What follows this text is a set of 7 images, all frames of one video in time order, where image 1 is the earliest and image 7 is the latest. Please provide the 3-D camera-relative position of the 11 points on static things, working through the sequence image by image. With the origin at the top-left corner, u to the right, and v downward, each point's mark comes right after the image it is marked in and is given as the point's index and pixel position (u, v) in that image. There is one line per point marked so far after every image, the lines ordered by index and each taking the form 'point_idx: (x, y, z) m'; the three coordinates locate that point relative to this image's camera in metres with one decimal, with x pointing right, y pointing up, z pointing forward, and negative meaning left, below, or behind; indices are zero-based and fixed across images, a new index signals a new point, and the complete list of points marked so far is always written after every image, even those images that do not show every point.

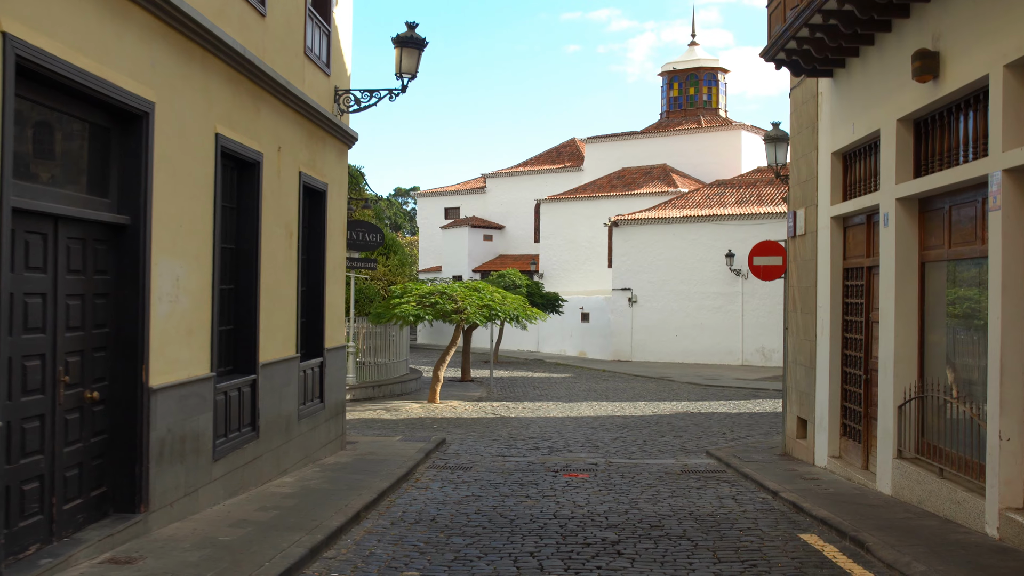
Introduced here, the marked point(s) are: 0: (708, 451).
0: (+2.7, -2.2, +12.3) m
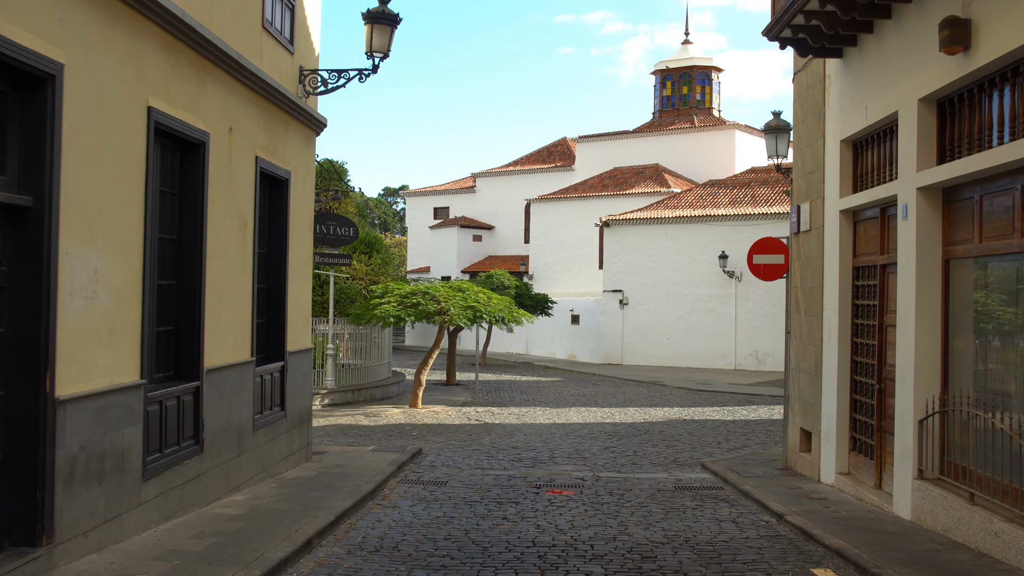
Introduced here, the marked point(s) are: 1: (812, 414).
0: (+2.5, -2.2, +11.4) m
1: (+3.3, -1.4, +9.8) m
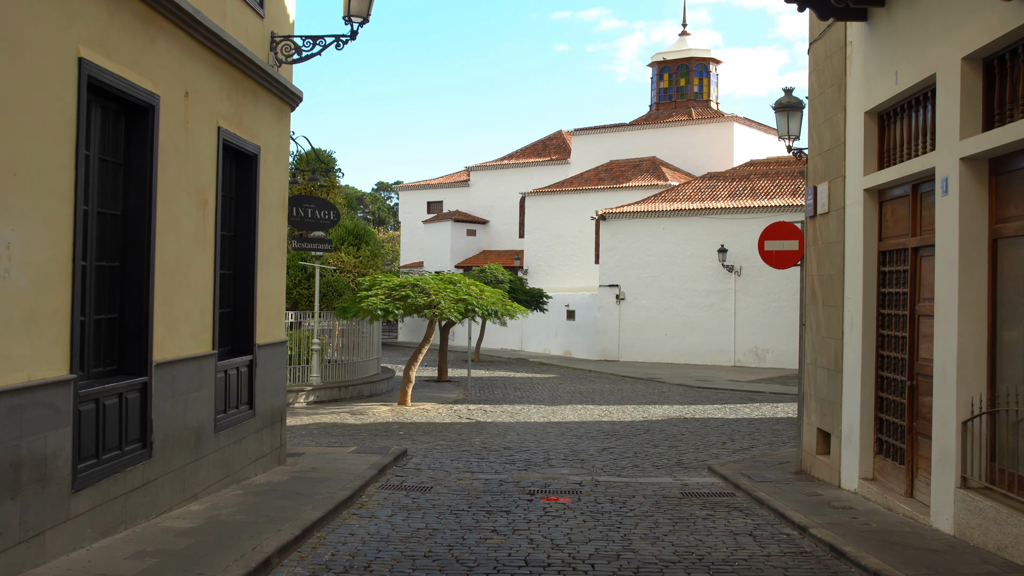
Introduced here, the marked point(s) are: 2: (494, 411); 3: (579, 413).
0: (+2.4, -2.1, +10.6) m
1: (+3.2, -1.3, +9.0) m
2: (-0.4, -2.6, +19.2) m
3: (+1.4, -2.7, +19.3) m
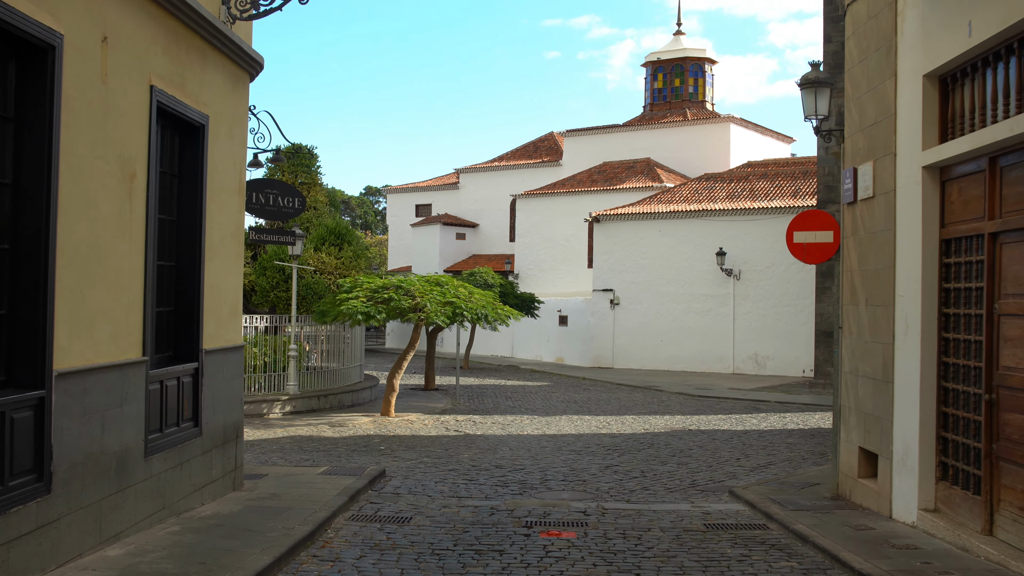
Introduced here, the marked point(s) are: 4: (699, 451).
0: (+2.3, -2.1, +9.3) m
1: (+3.1, -1.2, +7.7) m
2: (-0.6, -2.7, +17.8) m
3: (+1.2, -2.7, +18.0) m
4: (+2.8, -2.5, +13.6) m
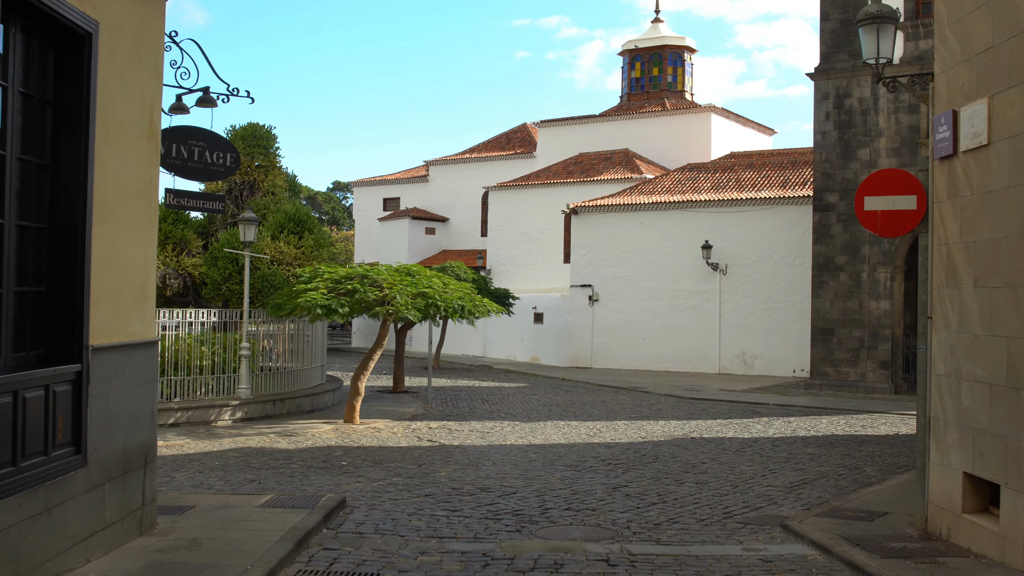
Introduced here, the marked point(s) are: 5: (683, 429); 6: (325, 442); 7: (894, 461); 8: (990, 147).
0: (+2.2, -1.9, +7.4) m
1: (+3.2, -1.1, +5.8) m
2: (-0.9, -2.5, +15.8) m
3: (+0.9, -2.6, +16.0) m
4: (+2.6, -2.3, +11.7) m
5: (+3.2, -2.6, +16.8) m
6: (-2.9, -2.4, +13.8) m
7: (+4.9, -2.2, +11.6) m
8: (+3.2, +0.9, +6.0) m
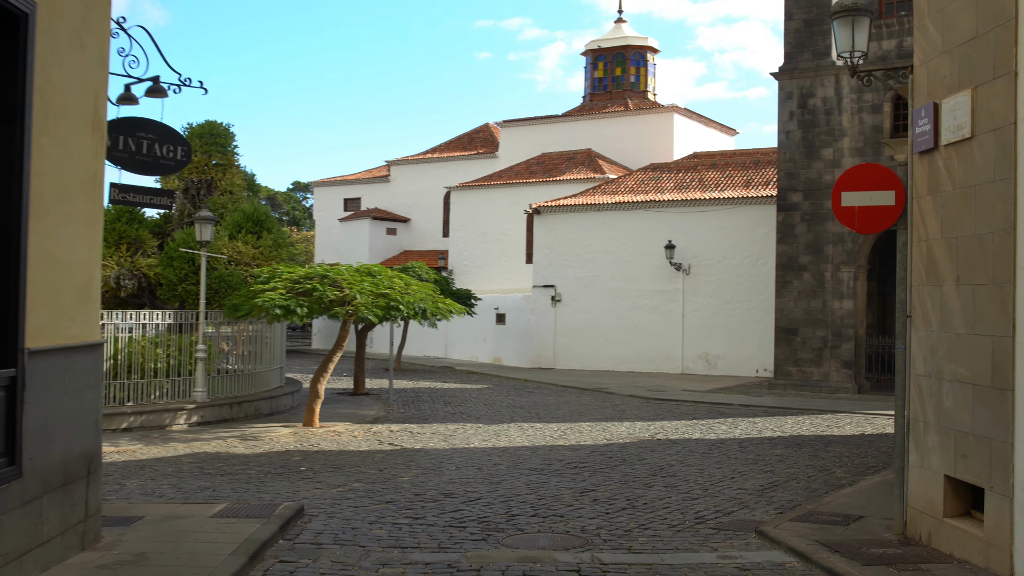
0: (+2.0, -1.9, +7.1) m
1: (+3.0, -1.1, +5.6) m
2: (-1.5, -2.5, +15.4) m
3: (+0.3, -2.6, +15.7) m
4: (+2.2, -2.3, +11.5) m
5: (+2.5, -2.6, +16.6) m
6: (-3.4, -2.4, +13.4) m
7: (+4.5, -2.2, +11.5) m
8: (+3.0, +1.0, +5.9) m
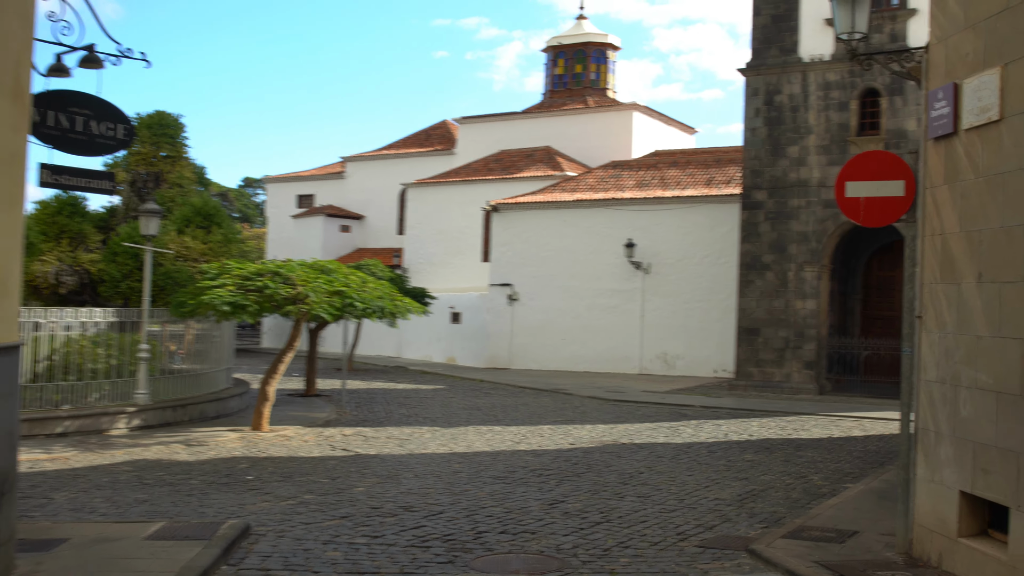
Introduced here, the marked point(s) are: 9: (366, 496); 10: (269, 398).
0: (+1.8, -1.9, +6.6) m
1: (+2.8, -1.1, +5.1) m
2: (-2.2, -2.5, +14.7) m
3: (-0.4, -2.5, +15.1) m
4: (+1.7, -2.3, +11.0) m
5: (+1.8, -2.6, +16.1) m
6: (-4.0, -2.3, +12.6) m
7: (+4.0, -2.2, +11.1) m
8: (+2.9, +1.0, +5.4) m
9: (-1.5, -2.1, +9.2) m
10: (-4.0, -1.8, +14.7) m
